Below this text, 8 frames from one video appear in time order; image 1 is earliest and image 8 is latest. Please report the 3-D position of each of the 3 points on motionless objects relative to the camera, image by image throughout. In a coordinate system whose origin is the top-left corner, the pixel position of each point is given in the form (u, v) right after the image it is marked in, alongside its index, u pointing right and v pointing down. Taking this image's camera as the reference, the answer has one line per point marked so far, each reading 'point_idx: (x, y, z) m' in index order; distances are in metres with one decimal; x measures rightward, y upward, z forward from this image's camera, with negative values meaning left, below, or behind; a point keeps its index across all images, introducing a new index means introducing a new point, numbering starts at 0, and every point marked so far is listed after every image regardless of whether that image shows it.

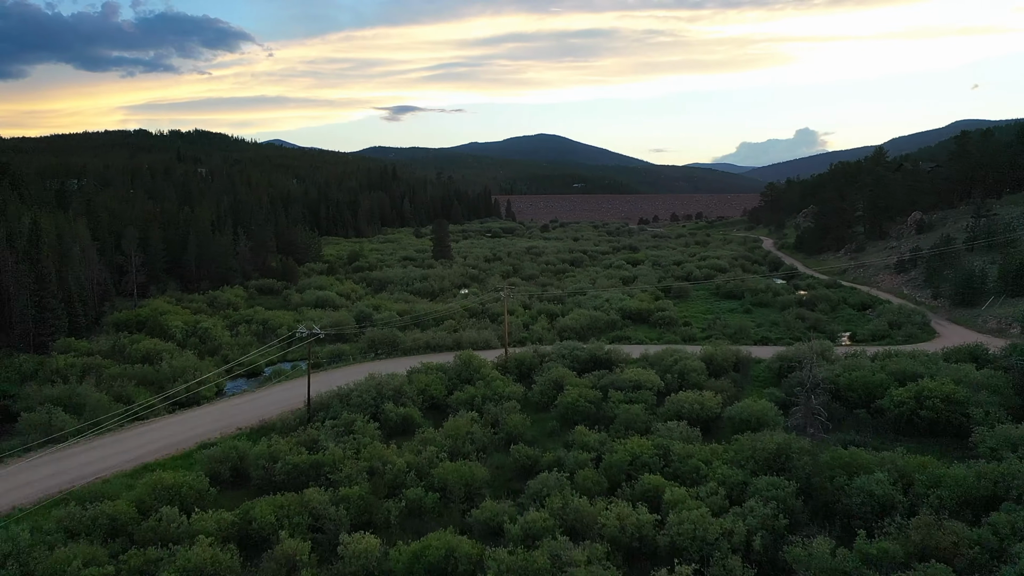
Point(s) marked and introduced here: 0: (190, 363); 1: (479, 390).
0: (-6.8, -1.6, +18.7) m
1: (-0.6, -1.8, +15.2) m
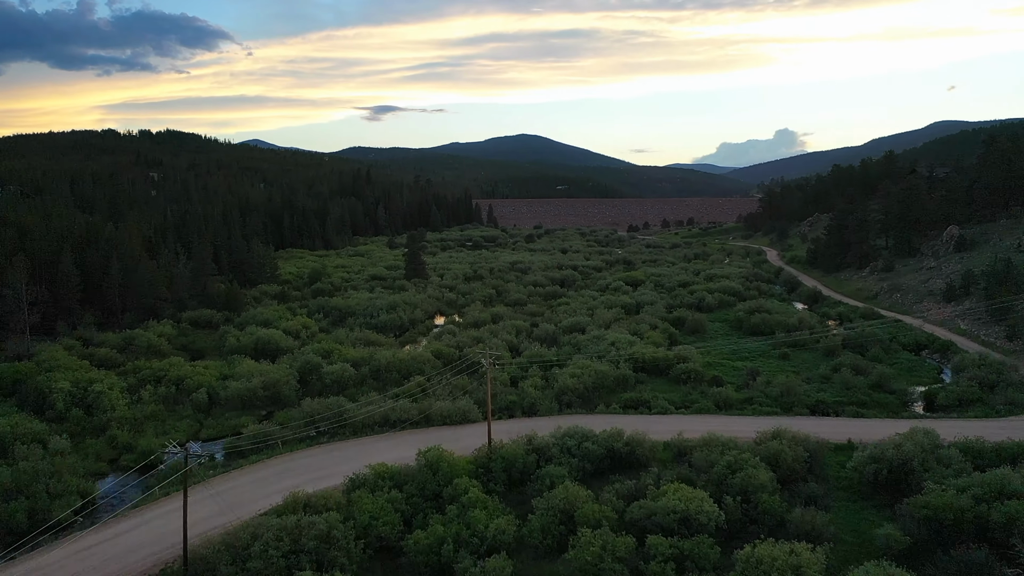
0: (-7.1, -2.6, +13.6) m
1: (-0.7, -2.8, +10.2) m
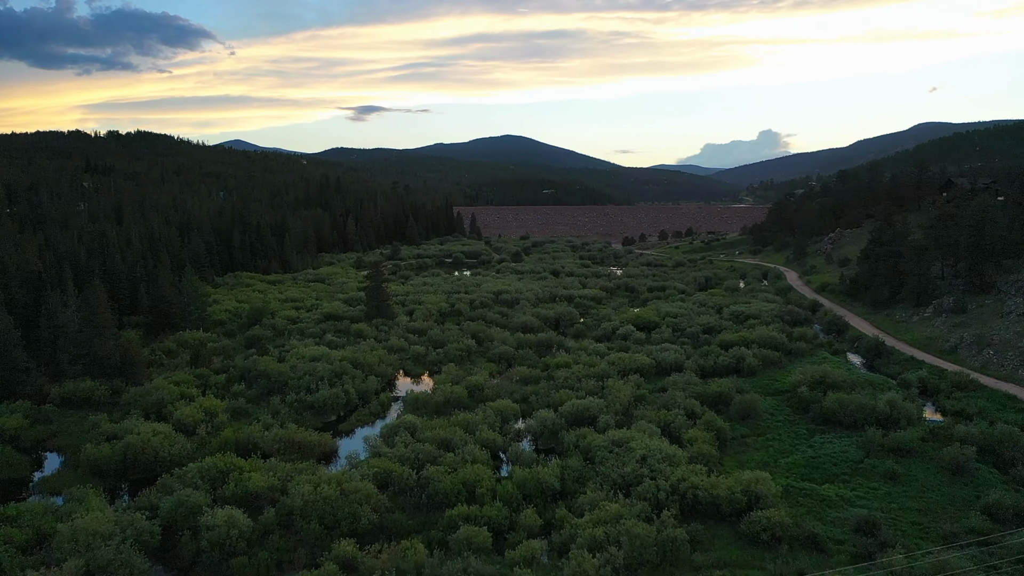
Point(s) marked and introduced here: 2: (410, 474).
0: (-7.2, -4.1, +6.6) m
1: (-0.8, -4.3, +3.3) m
2: (-1.7, -3.1, +14.6) m
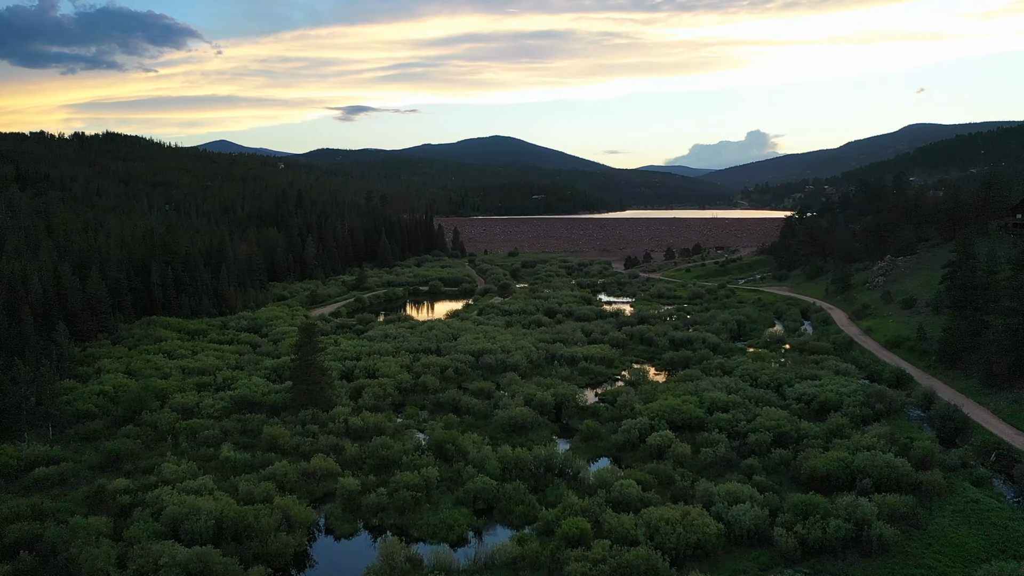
0: (-7.3, -6.1, -2.4) m
1: (-0.9, -6.2, -5.6) m
2: (-1.9, -5.0, +5.7) m
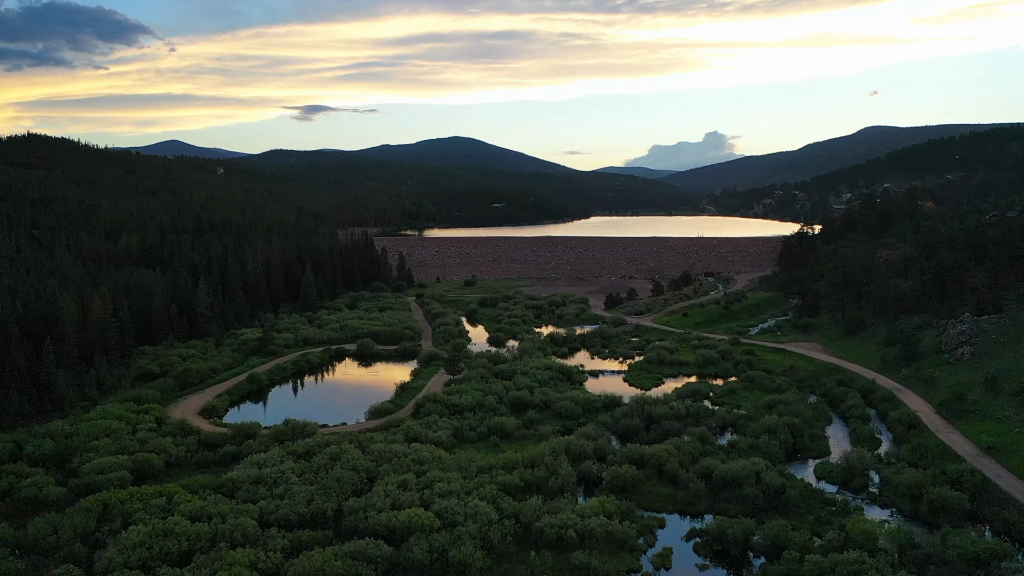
0: (-7.0, -8.8, -14.7) m
1: (-0.4, -8.9, -17.6) m
2: (-1.9, -7.7, -6.3) m
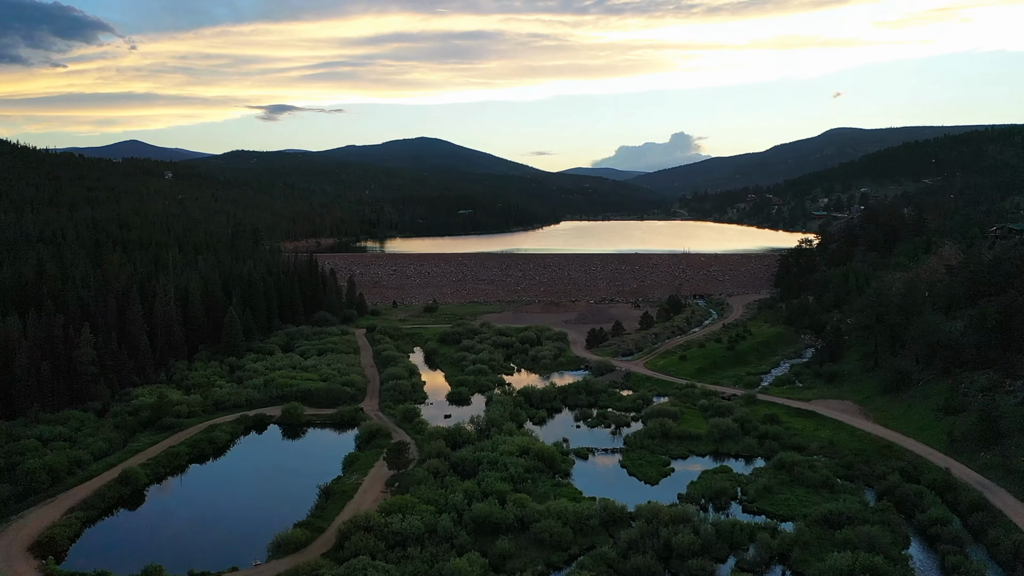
0: (-6.2, -10.6, -22.8) m
1: (+0.4, -10.7, -25.5) m
2: (-1.5, -9.5, -14.3) m
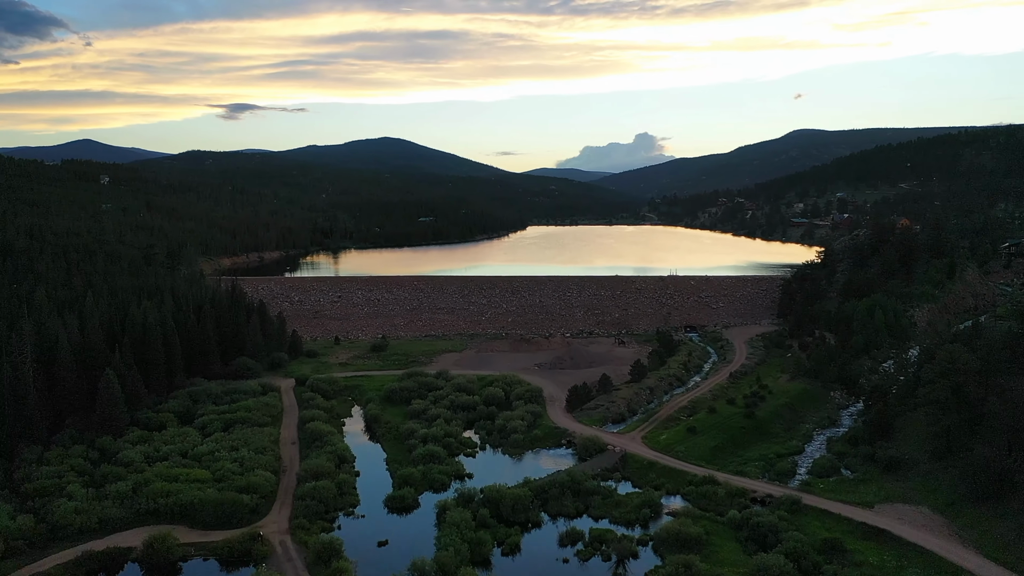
0: (-5.1, -12.6, -32.1) m
1: (+1.7, -12.6, -34.5) m
2: (-0.7, -11.5, -23.4) m
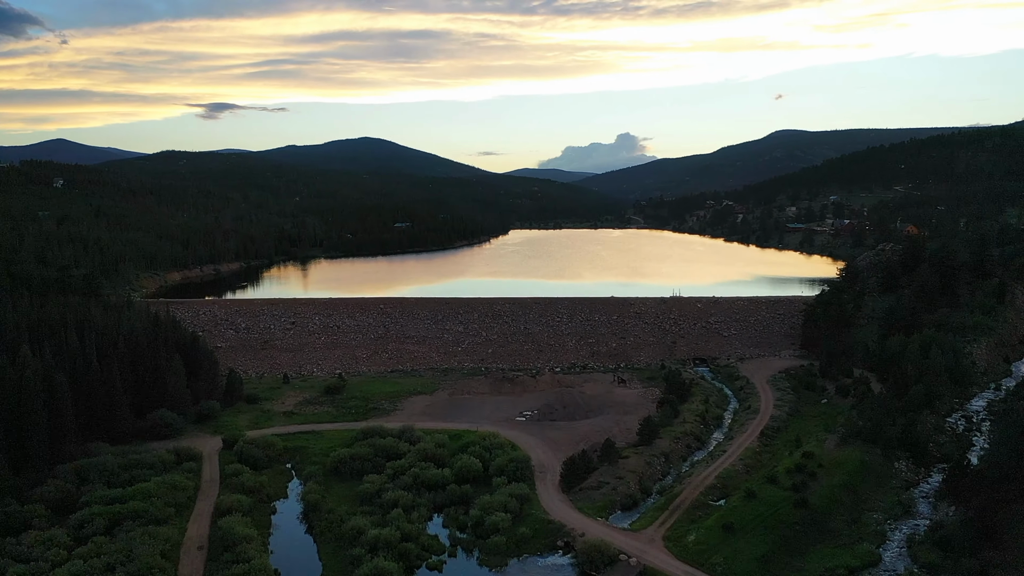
0: (-4.4, -14.0, -40.1) m
1: (+2.4, -14.1, -42.4) m
2: (-0.2, -12.9, -31.3) m
